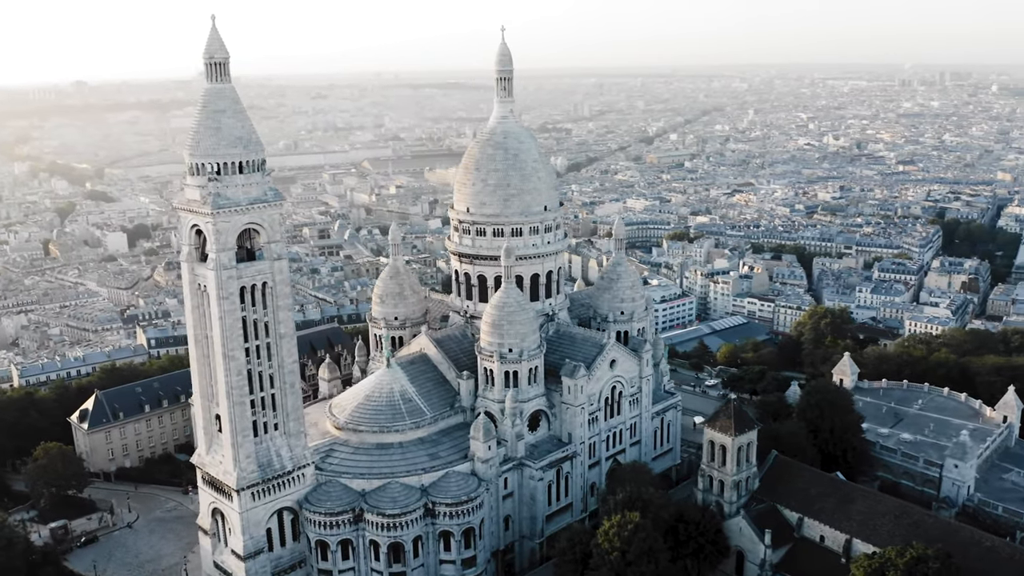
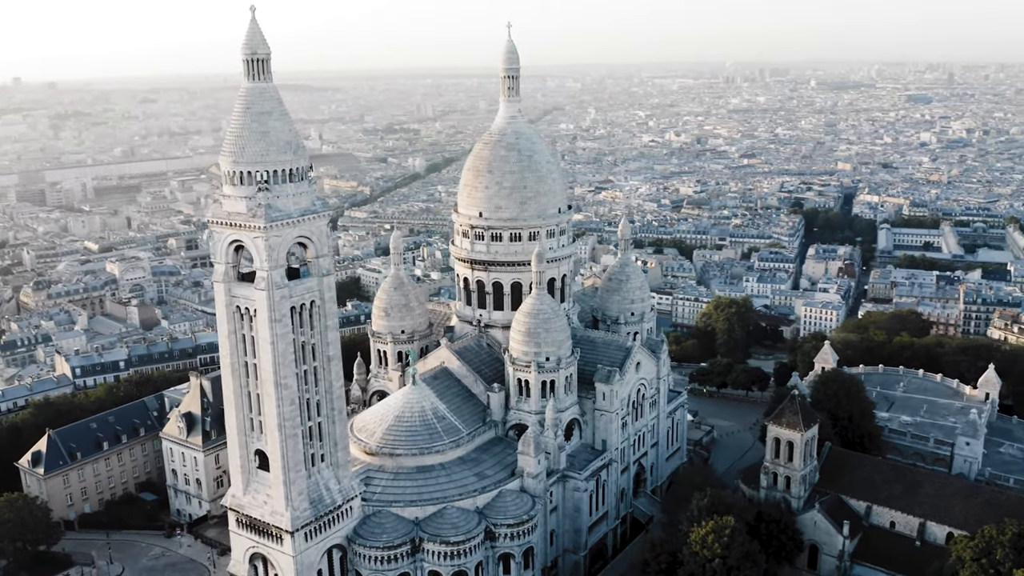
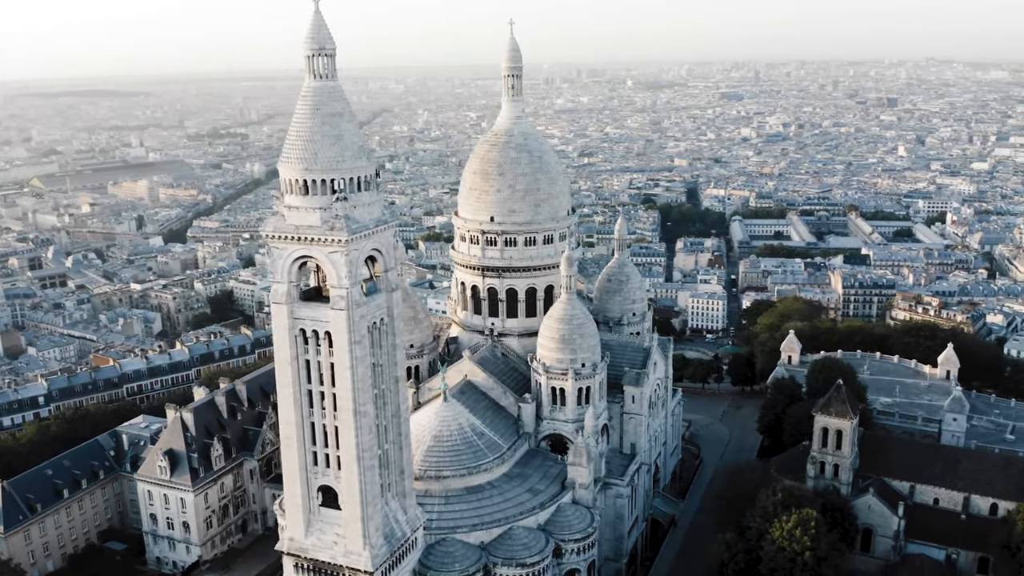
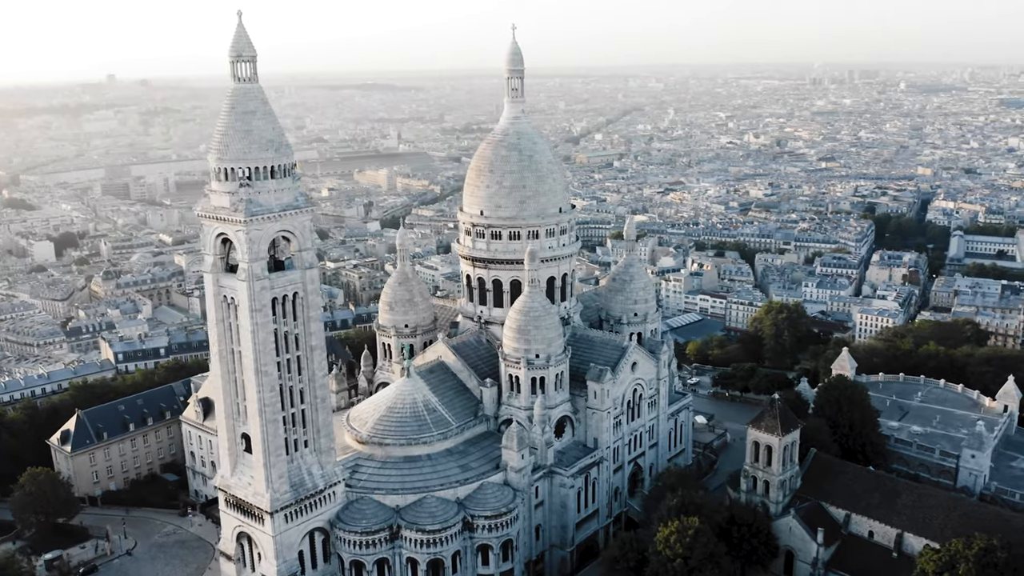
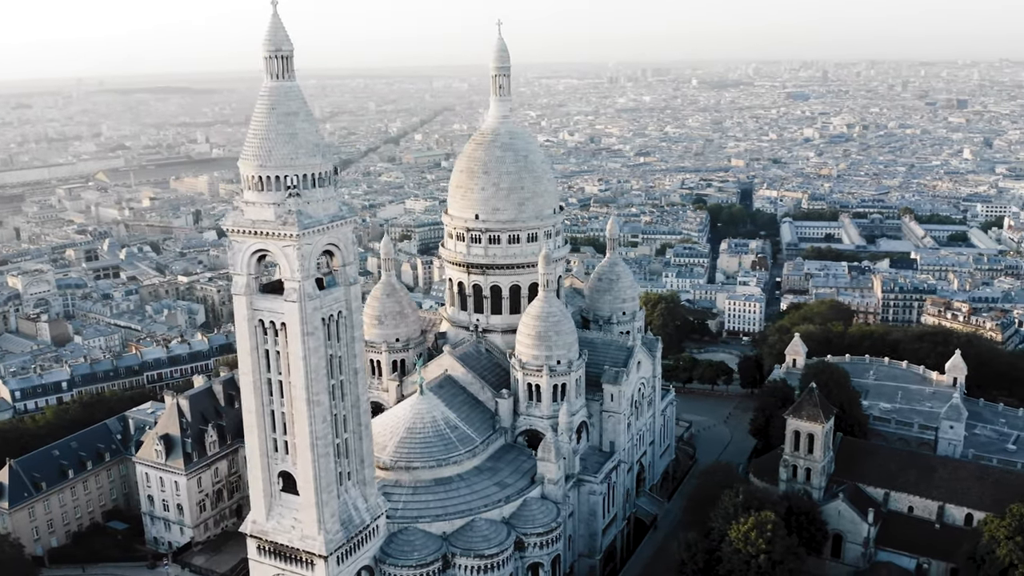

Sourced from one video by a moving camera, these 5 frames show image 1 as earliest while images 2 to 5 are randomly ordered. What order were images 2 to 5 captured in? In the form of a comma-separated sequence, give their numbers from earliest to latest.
4, 2, 5, 3
